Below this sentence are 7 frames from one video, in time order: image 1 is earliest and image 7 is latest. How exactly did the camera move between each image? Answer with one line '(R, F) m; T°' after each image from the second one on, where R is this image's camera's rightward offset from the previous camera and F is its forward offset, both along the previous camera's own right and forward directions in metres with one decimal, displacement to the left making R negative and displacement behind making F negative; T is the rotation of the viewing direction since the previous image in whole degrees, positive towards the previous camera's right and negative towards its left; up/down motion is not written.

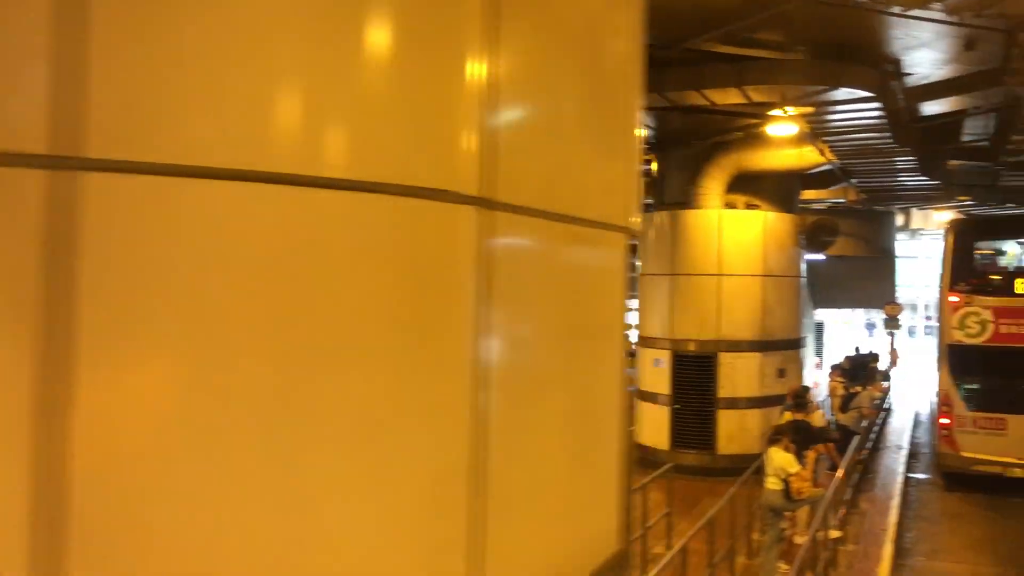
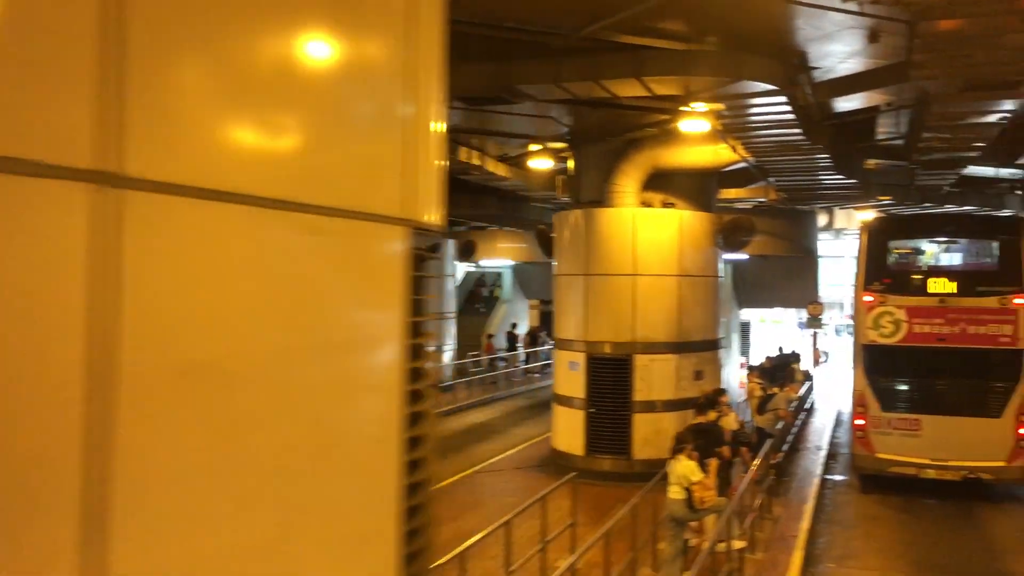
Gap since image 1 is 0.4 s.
(+0.4, +0.4) m; +4°
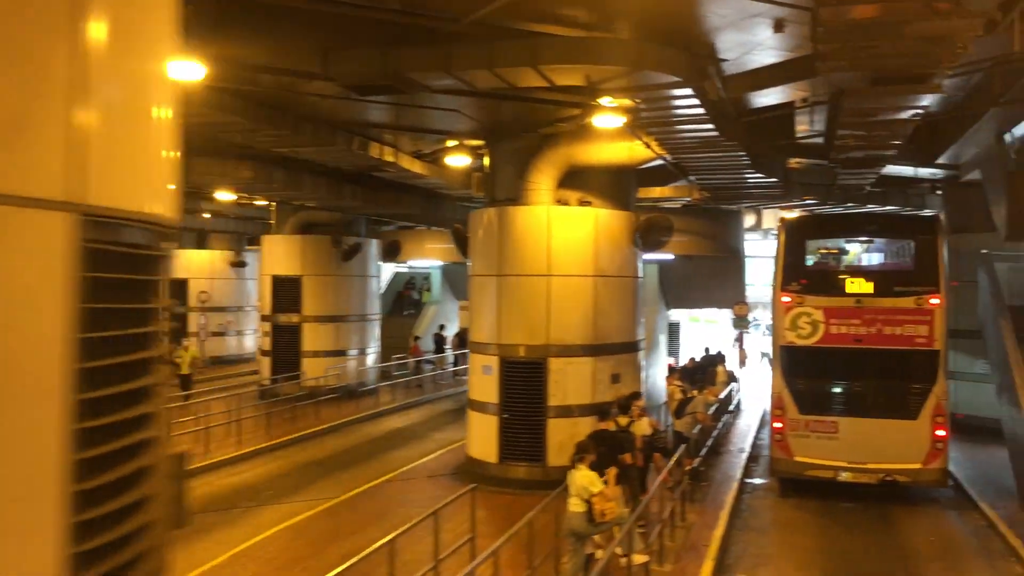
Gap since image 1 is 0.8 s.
(+0.4, +0.4) m; +3°
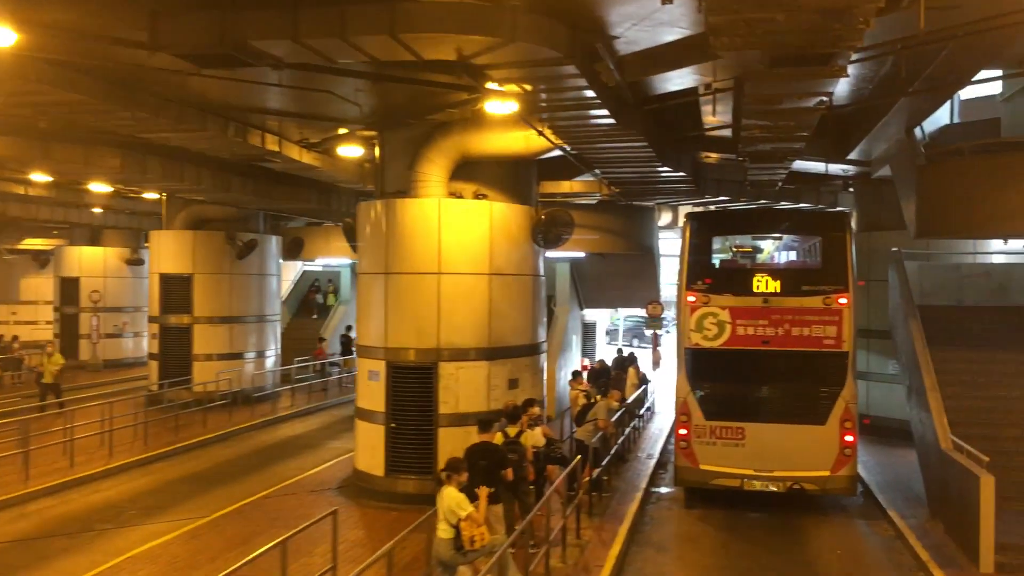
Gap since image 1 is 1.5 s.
(+0.5, +0.8) m; +4°
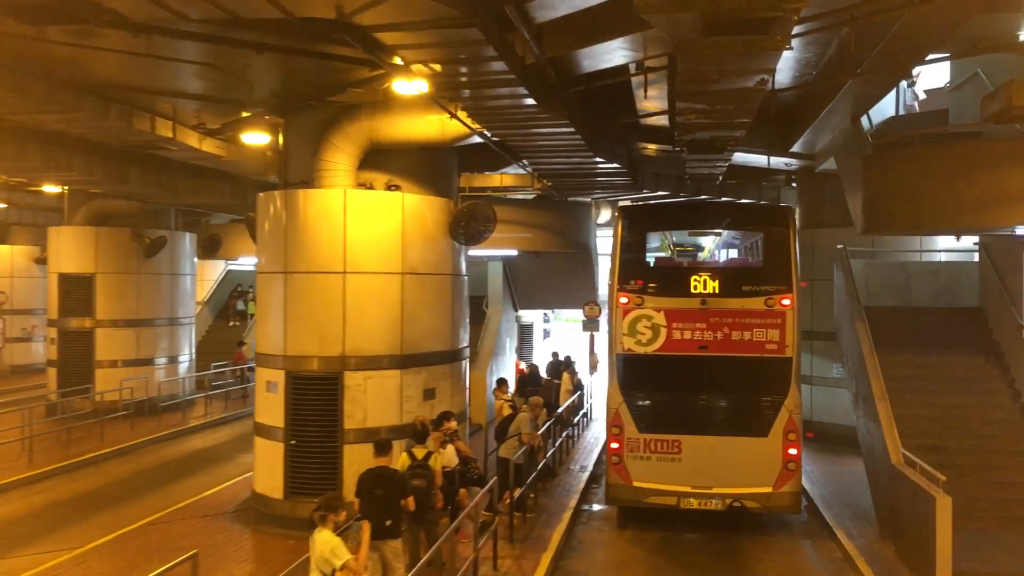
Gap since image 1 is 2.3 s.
(+0.3, +1.0) m; +3°
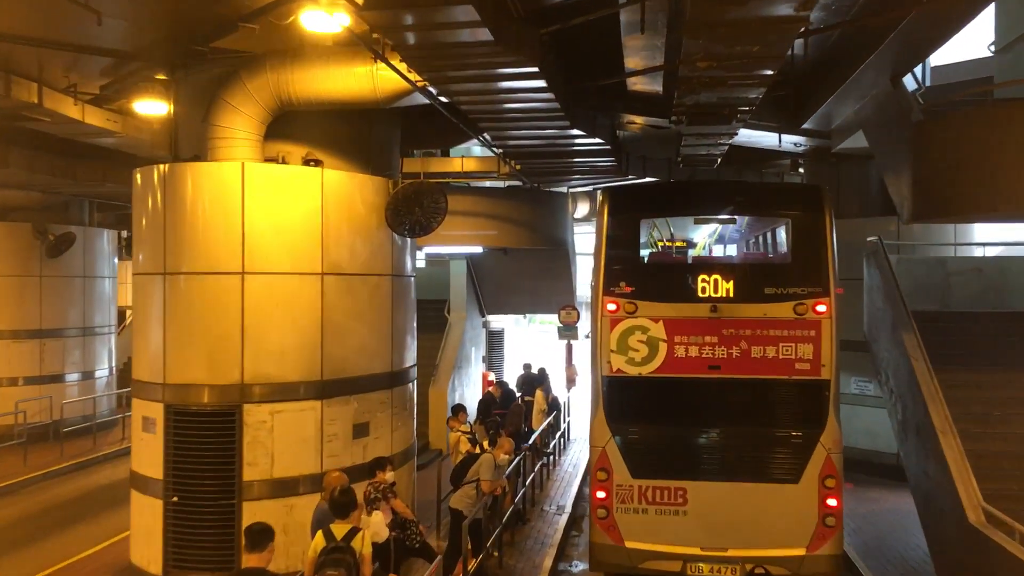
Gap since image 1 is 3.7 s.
(+0.2, +2.3) m; +1°
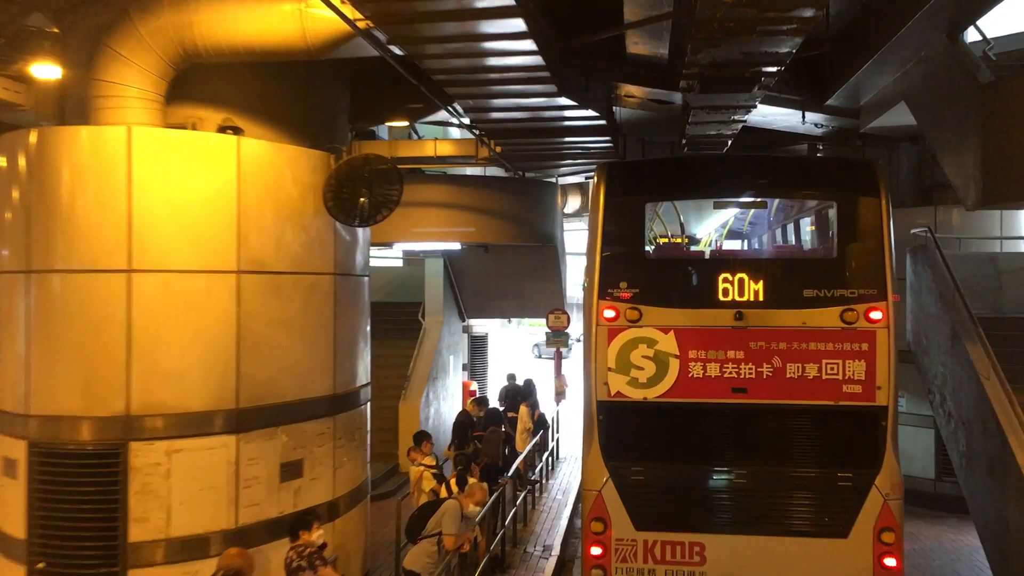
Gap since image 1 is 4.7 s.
(+0.1, +1.6) m; +1°
